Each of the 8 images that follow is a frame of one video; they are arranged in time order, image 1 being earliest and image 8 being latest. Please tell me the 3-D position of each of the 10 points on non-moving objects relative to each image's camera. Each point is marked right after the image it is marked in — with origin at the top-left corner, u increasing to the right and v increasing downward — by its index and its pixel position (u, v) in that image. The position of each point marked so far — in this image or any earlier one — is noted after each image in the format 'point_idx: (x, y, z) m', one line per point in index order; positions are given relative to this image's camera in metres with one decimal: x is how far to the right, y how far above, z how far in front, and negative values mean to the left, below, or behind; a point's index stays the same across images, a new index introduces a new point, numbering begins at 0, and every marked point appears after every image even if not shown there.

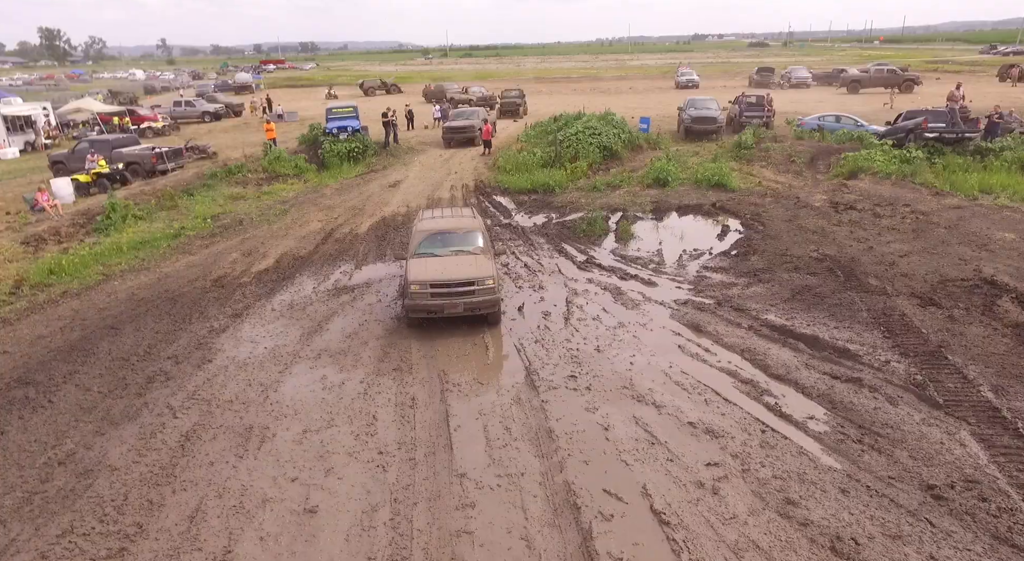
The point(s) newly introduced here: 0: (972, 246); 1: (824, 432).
0: (+10.0, +0.7, +12.4) m
1: (+4.0, -1.9, +7.2) m
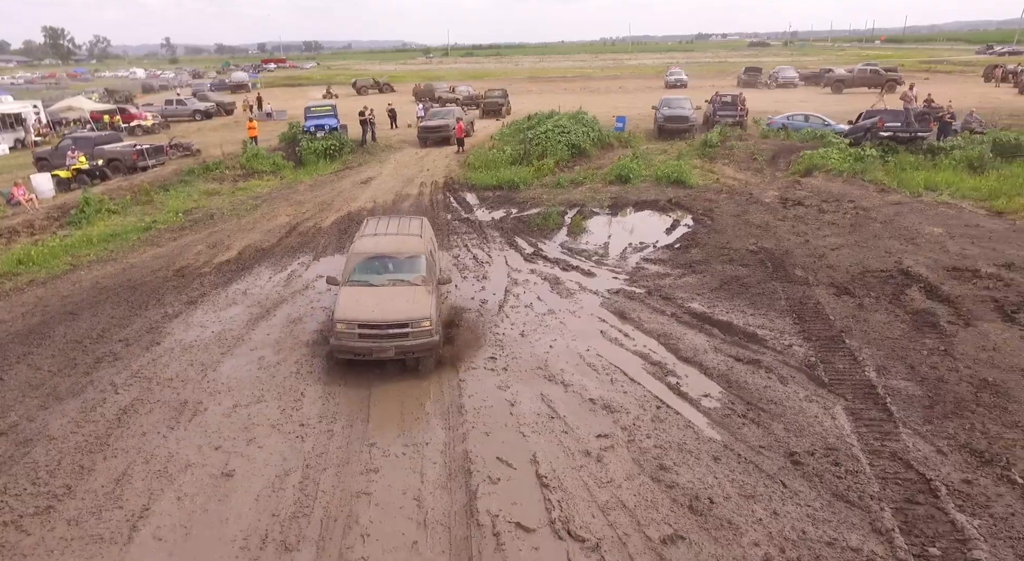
0: (+8.8, +0.9, +12.9) m
1: (+2.8, -1.7, +7.8) m
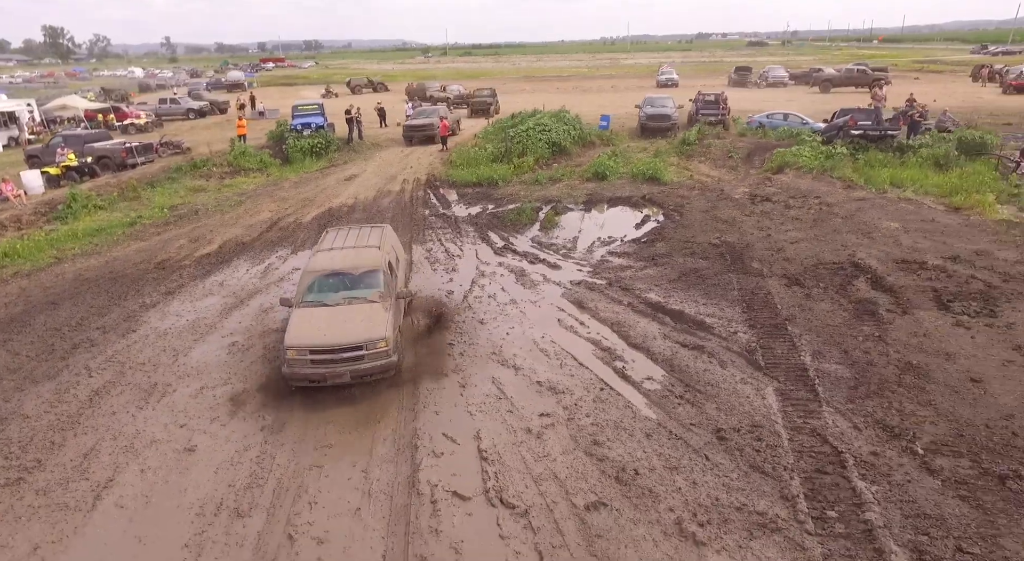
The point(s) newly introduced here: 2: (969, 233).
0: (+8.1, +1.1, +13.3) m
1: (+2.0, -1.6, +8.2) m
2: (+10.4, +1.1, +13.0) m
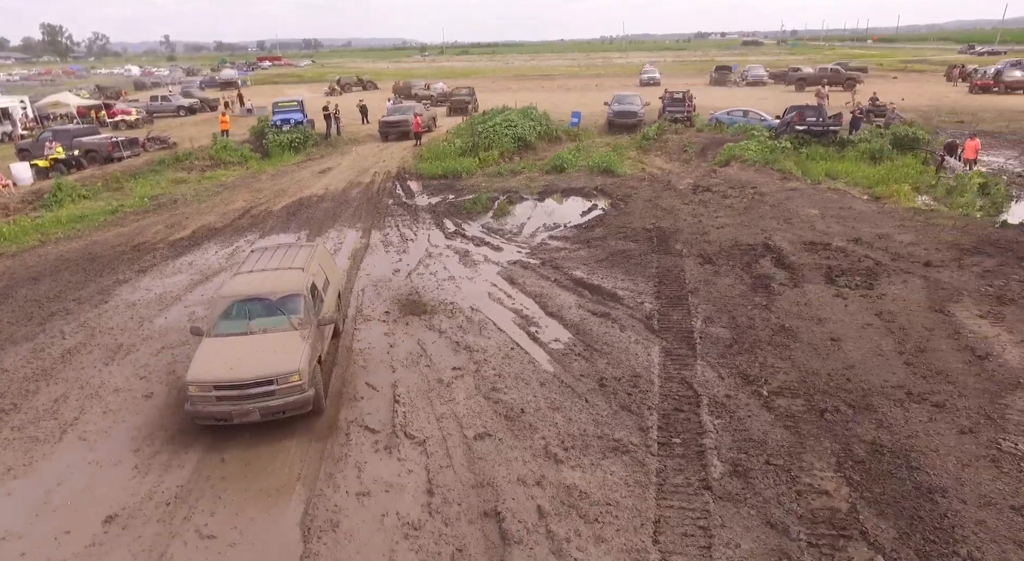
0: (+6.8, +1.5, +14.5) m
1: (+0.7, -1.1, +9.4) m
2: (+9.1, +1.5, +14.2) m
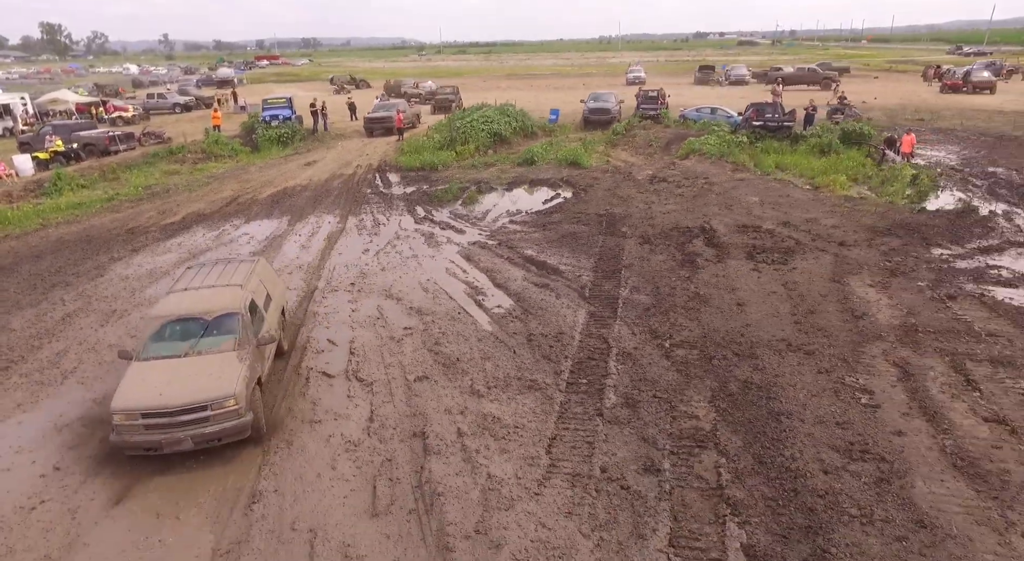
0: (+5.8, +2.0, +15.8) m
1: (-0.3, -0.6, +10.7) m
2: (+8.1, +2.0, +15.5) m
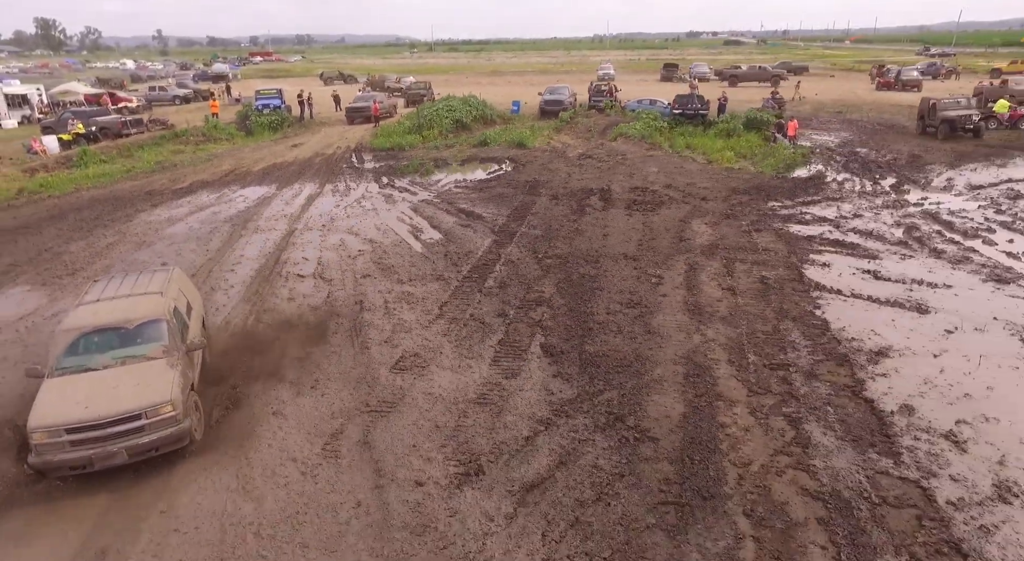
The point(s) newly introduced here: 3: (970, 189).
0: (+3.9, +3.6, +19.7) m
1: (-2.1, +1.0, +14.5) m
2: (+6.2, +3.6, +19.4) m
3: (+14.3, +2.8, +17.7) m
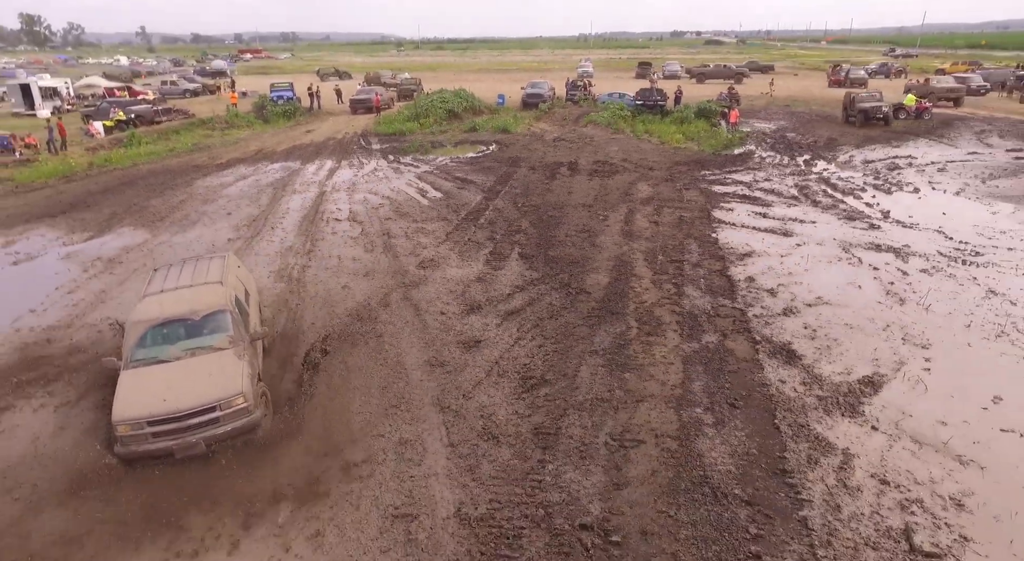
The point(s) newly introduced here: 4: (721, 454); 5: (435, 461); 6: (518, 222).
0: (+3.3, +5.3, +23.9) m
1: (-2.5, +2.7, +18.6) m
2: (+5.6, +5.3, +23.7) m
3: (+13.7, +4.6, +22.3) m
4: (+2.5, -2.0, +6.8) m
5: (-0.9, -2.2, +6.9) m
6: (+0.2, +1.6, +15.7) m
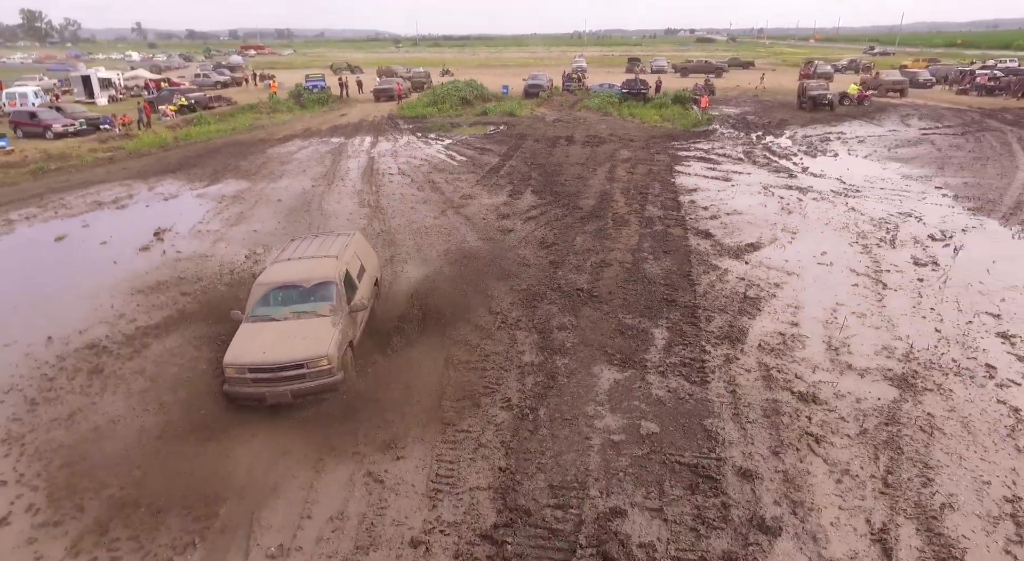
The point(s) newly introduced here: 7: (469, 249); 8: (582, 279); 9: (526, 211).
0: (+3.7, +7.7, +29.3) m
1: (-2.1, +5.0, +23.9) m
2: (+6.0, +7.7, +29.1) m
3: (+14.1, +6.9, +27.7) m
4: (+3.1, +0.3, +12.2) m
5: (-0.4, +0.1, +12.2) m
6: (+0.6, +3.9, +21.0) m
7: (-1.0, +0.8, +13.8) m
8: (+1.4, 0.0, +11.7) m
9: (+0.4, +2.0, +16.5) m
